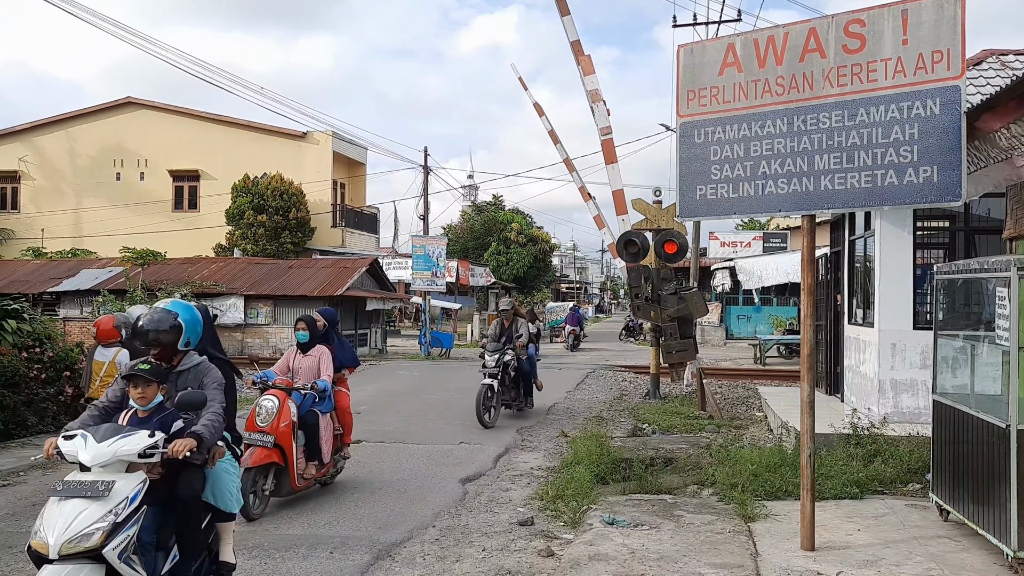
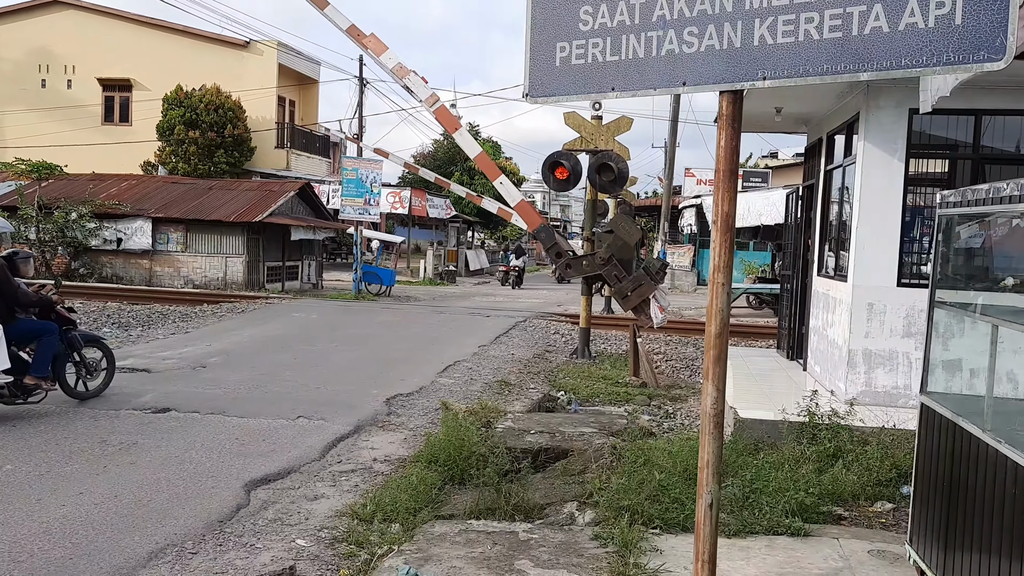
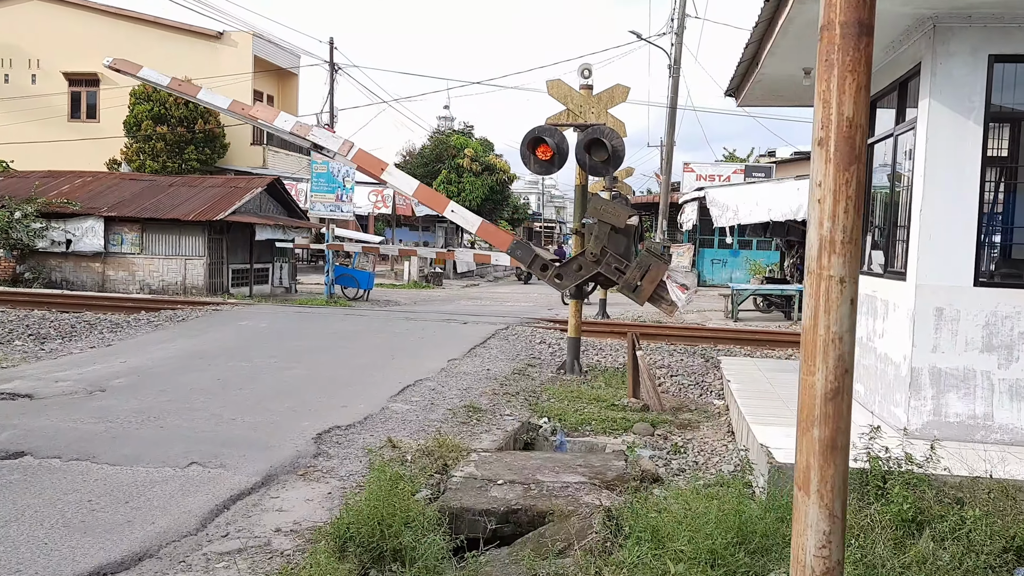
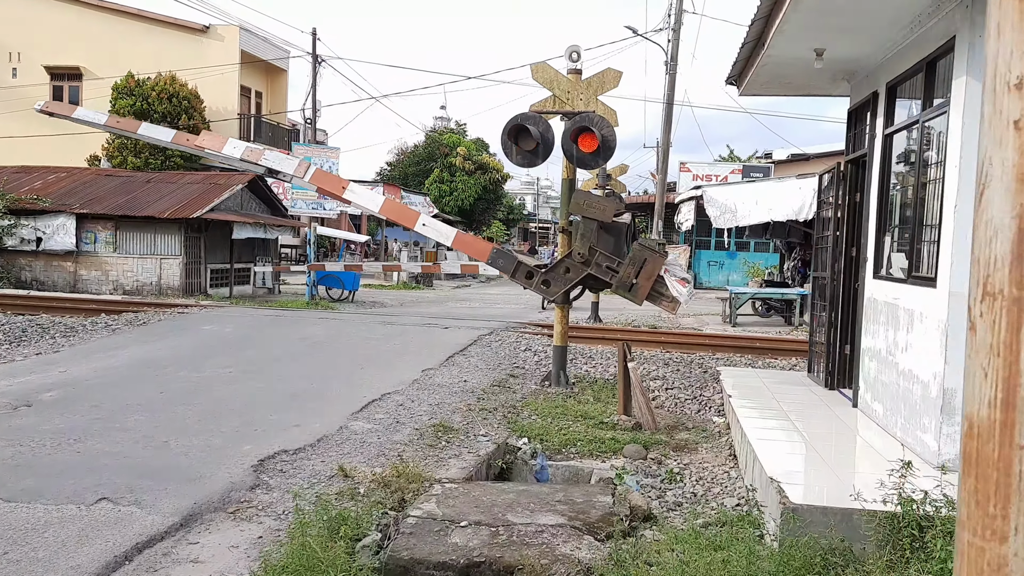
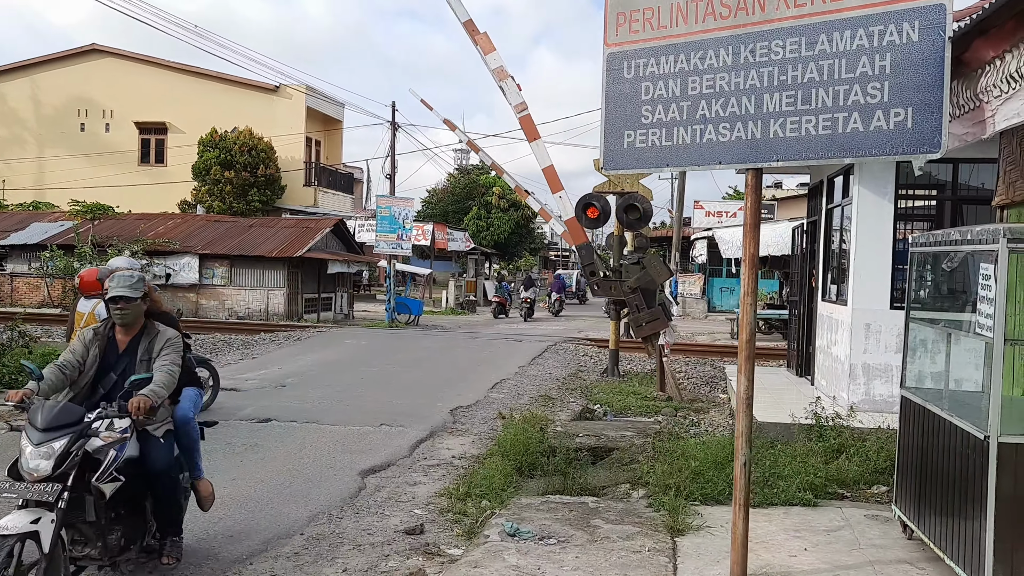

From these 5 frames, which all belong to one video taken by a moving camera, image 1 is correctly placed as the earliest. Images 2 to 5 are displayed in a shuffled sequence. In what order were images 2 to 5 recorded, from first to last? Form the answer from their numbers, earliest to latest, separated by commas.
5, 2, 3, 4
